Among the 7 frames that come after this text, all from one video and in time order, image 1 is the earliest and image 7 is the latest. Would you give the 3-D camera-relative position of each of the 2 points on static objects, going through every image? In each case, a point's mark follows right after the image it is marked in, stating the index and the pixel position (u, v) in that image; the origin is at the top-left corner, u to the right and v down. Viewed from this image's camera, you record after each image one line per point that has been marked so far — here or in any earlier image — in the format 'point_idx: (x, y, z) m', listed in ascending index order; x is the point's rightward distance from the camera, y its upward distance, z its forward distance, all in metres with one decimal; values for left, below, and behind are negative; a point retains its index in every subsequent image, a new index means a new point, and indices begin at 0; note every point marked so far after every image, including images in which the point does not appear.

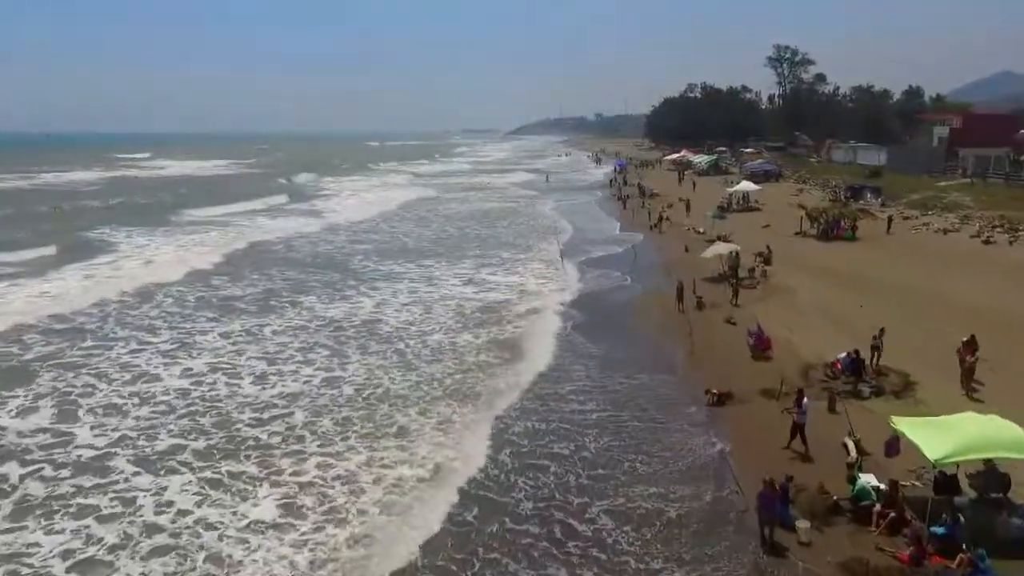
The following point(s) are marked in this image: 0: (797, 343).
0: (+7.2, -1.4, +17.7) m
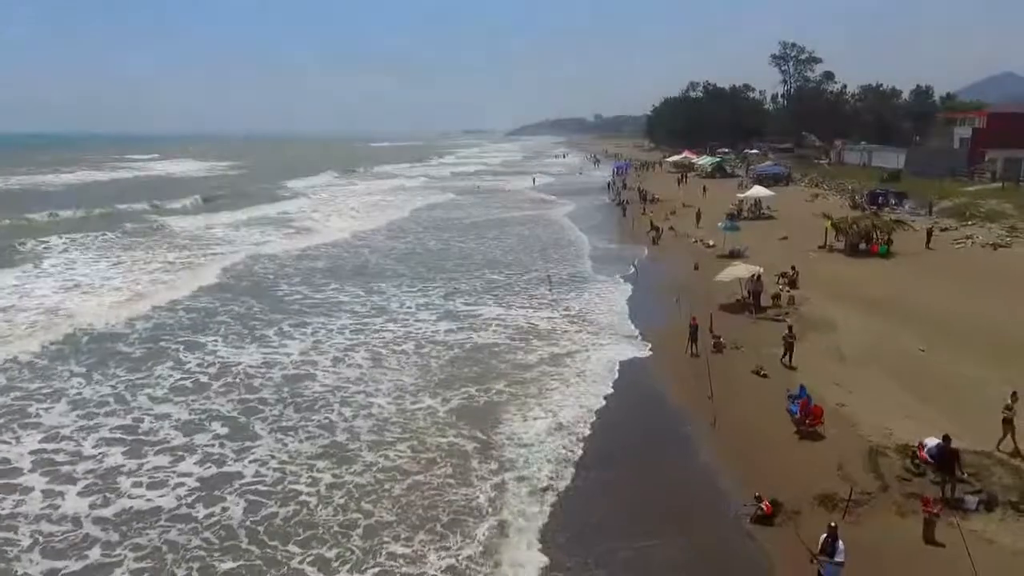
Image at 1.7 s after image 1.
0: (+6.5, -2.3, +13.4) m
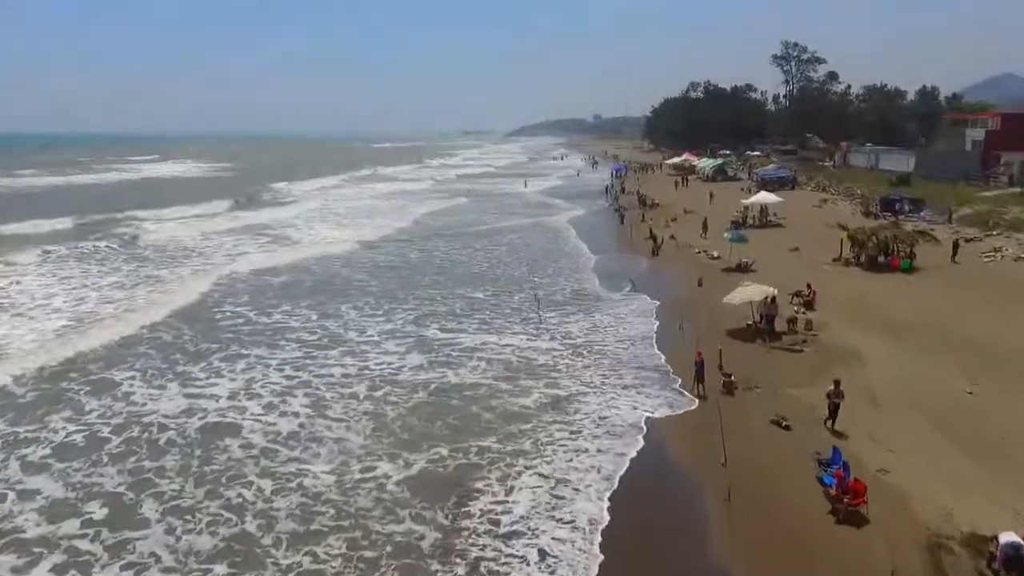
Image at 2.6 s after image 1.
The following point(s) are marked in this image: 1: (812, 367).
0: (+6.0, -2.9, +10.9) m
1: (+6.8, -1.8, +16.0) m
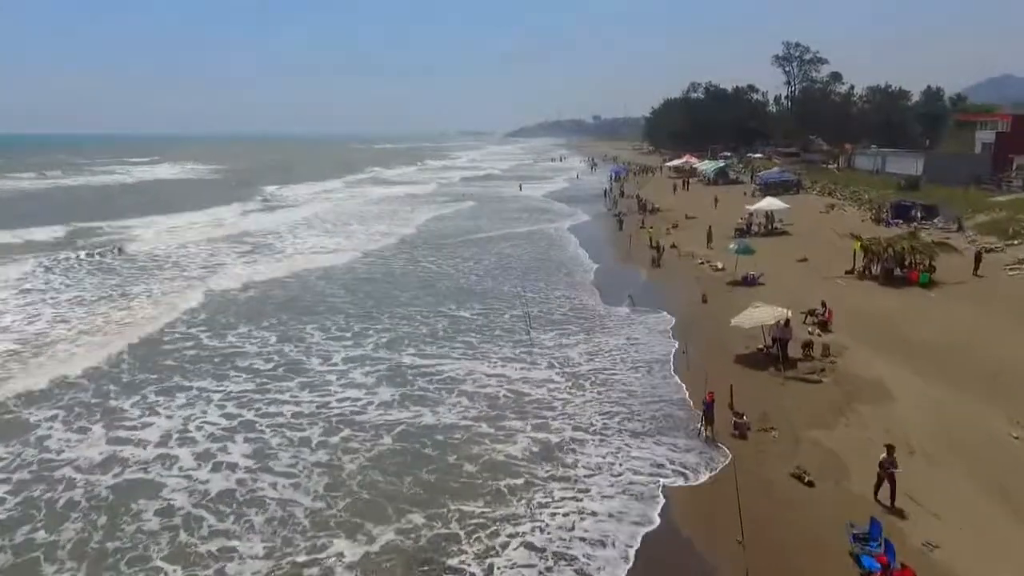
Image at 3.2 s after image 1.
0: (+5.7, -3.4, +9.2) m
1: (+6.5, -2.3, +14.3) m
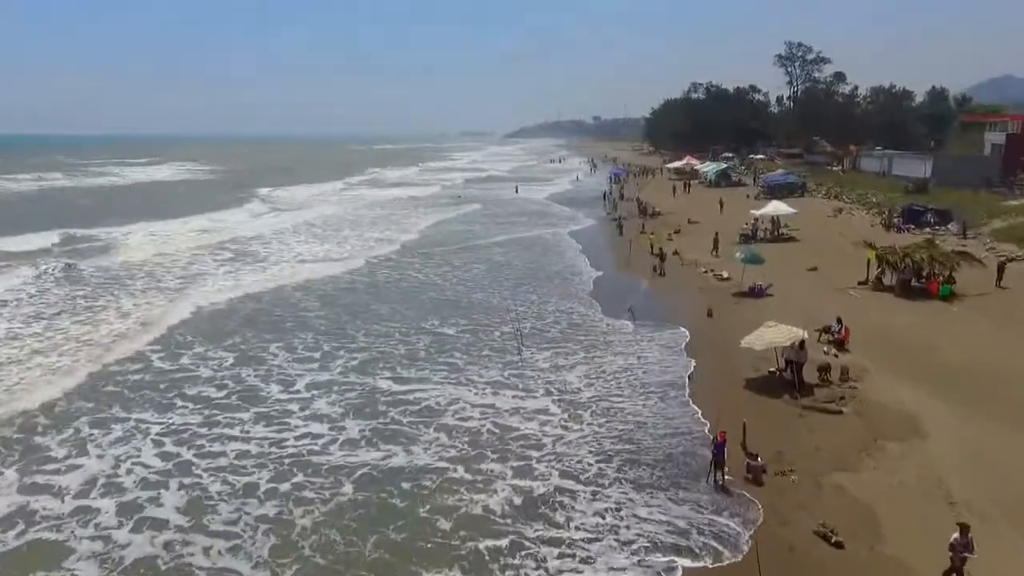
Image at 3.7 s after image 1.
0: (+5.4, -3.8, +7.7) m
1: (+6.2, -2.7, +12.7) m
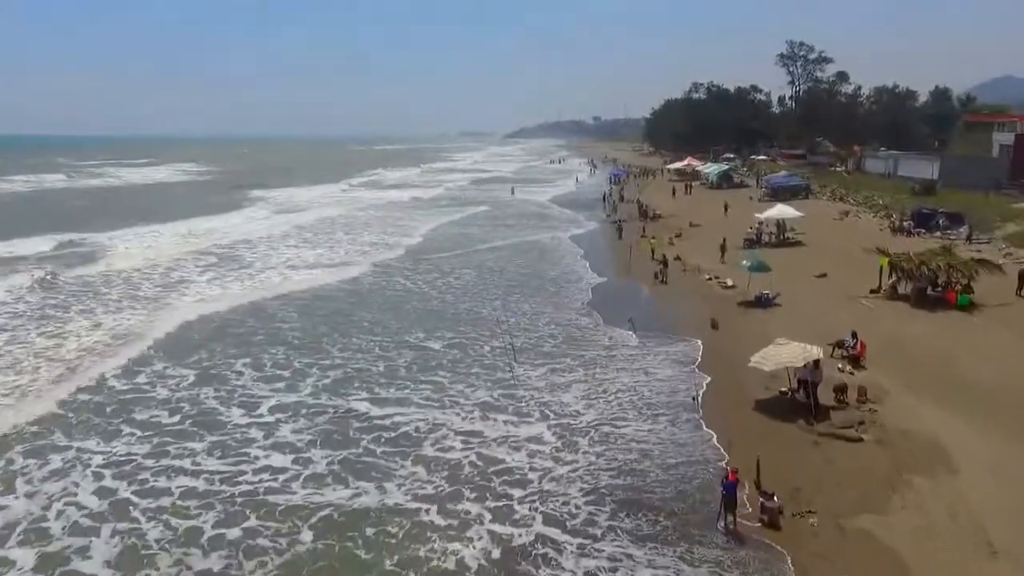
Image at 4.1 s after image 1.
0: (+5.2, -4.1, +6.4) m
1: (+6.0, -3.0, +11.5) m
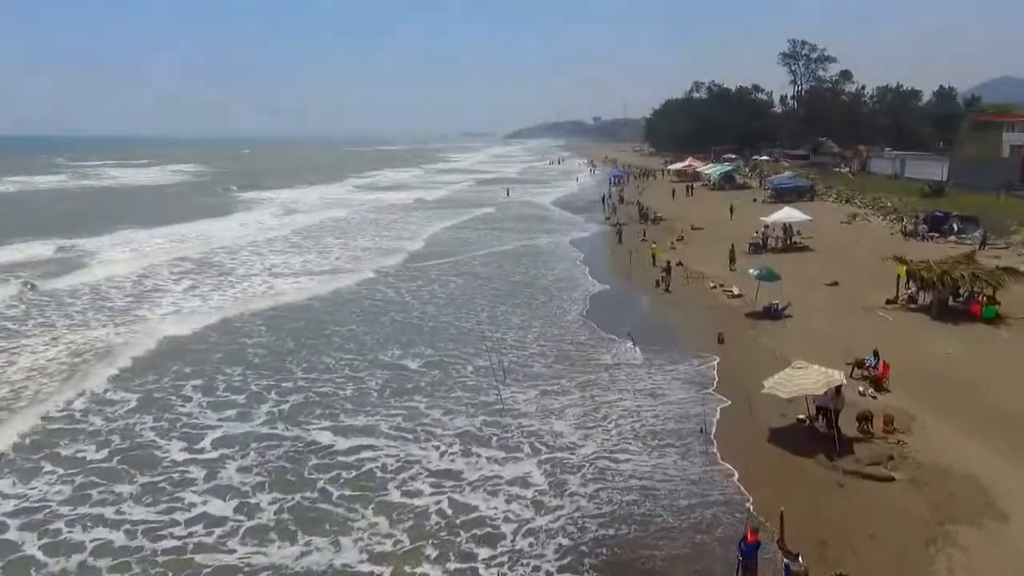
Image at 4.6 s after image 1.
0: (+4.9, -4.4, +4.8) m
1: (+5.7, -3.3, +9.9) m
